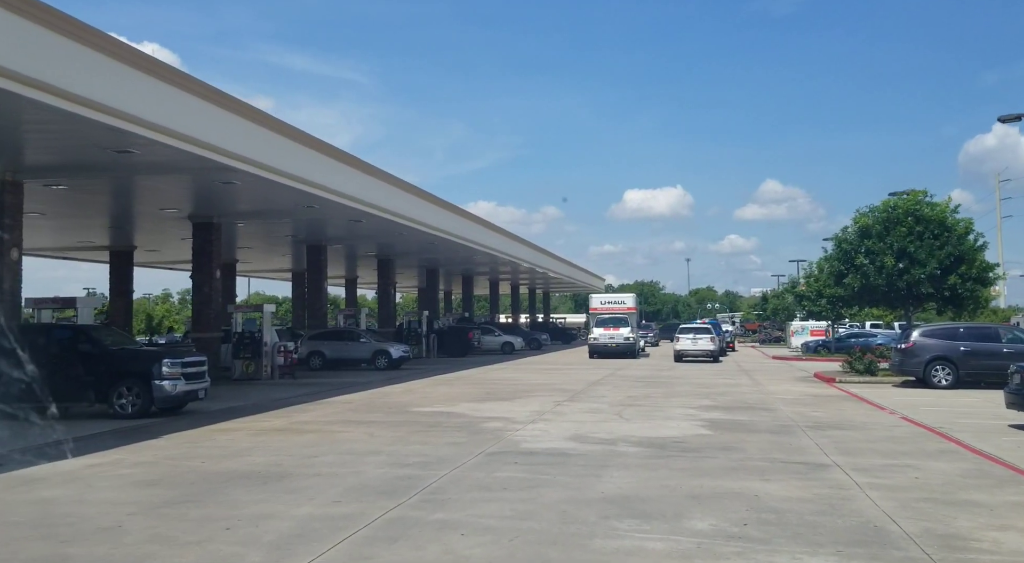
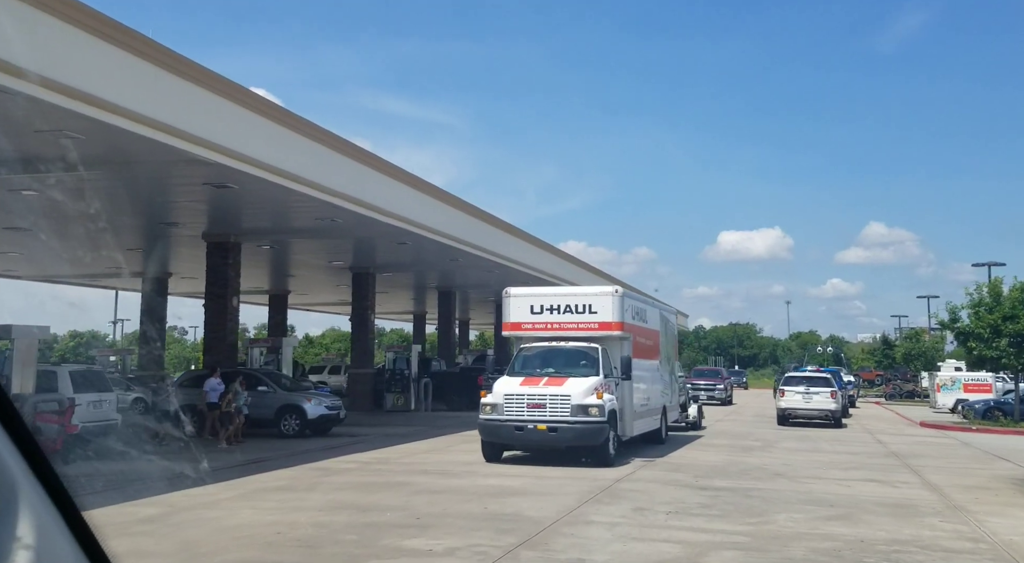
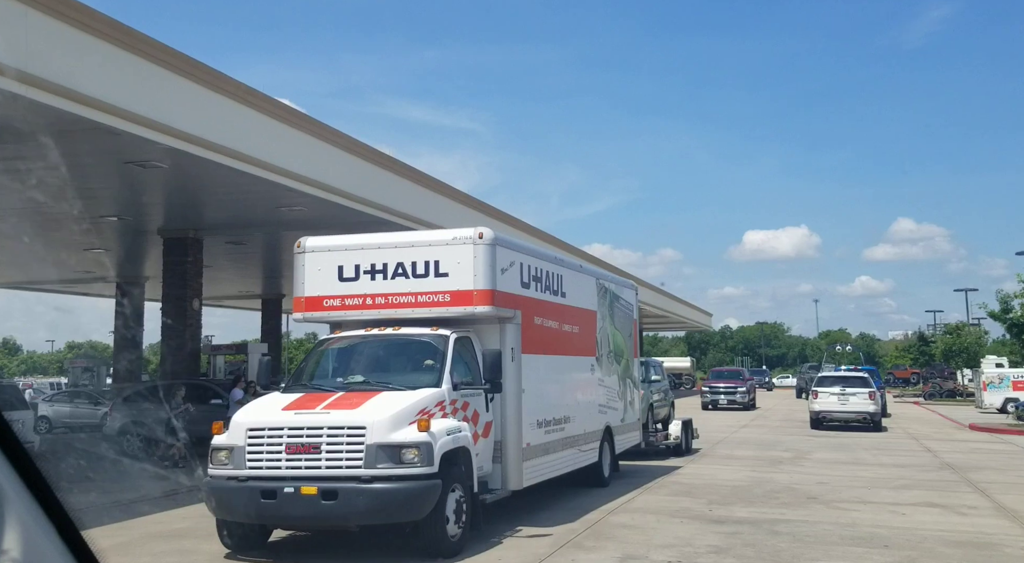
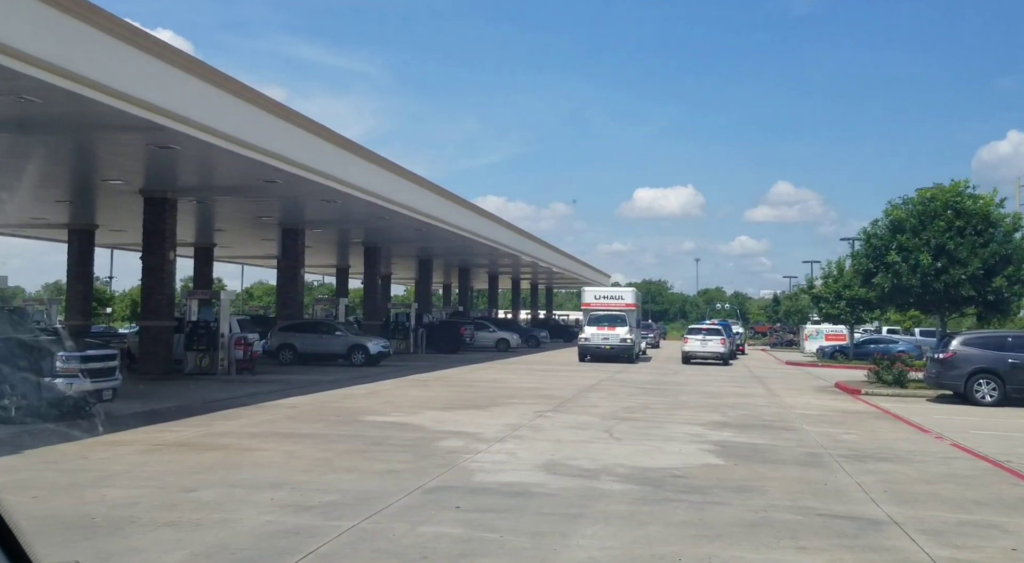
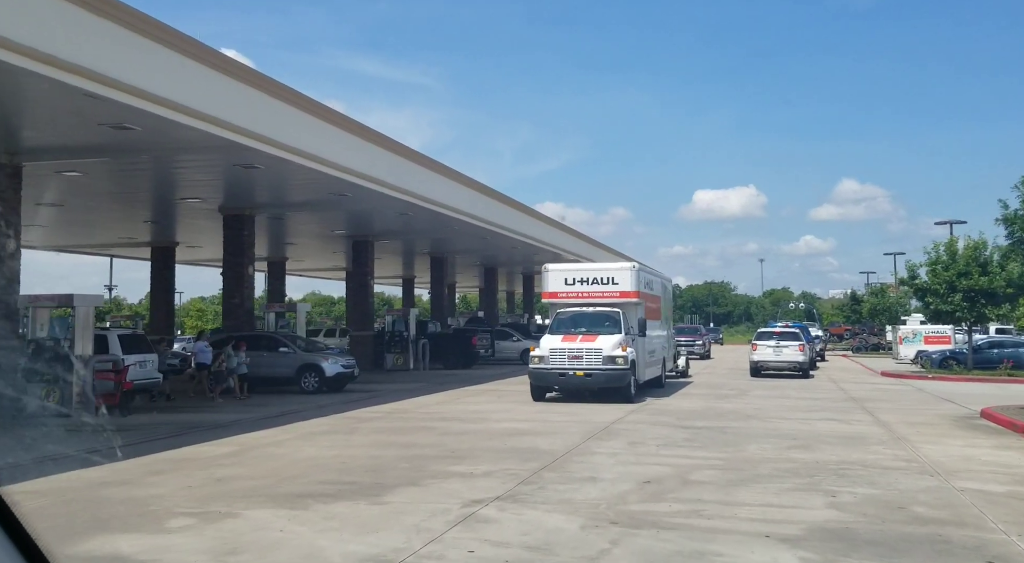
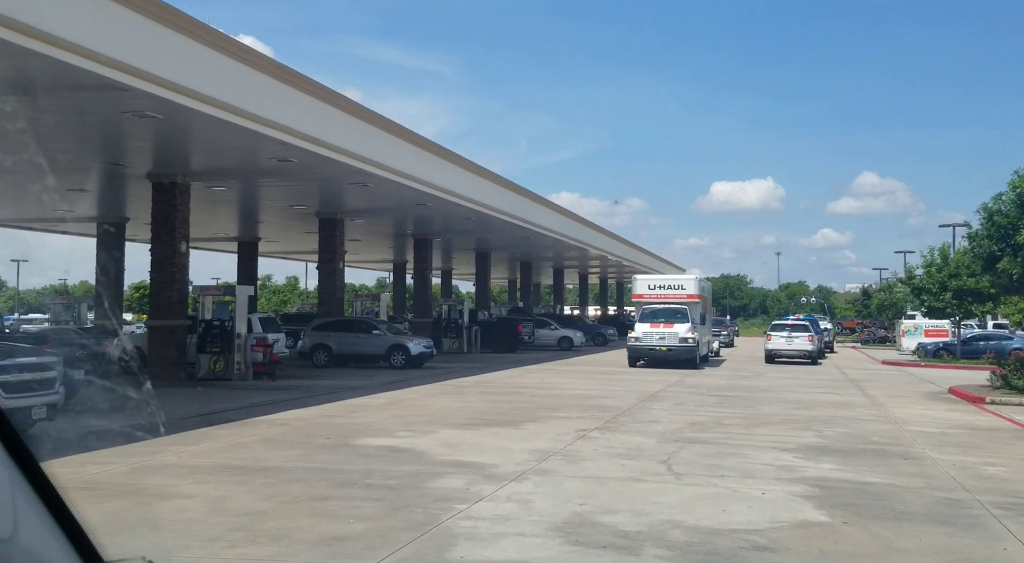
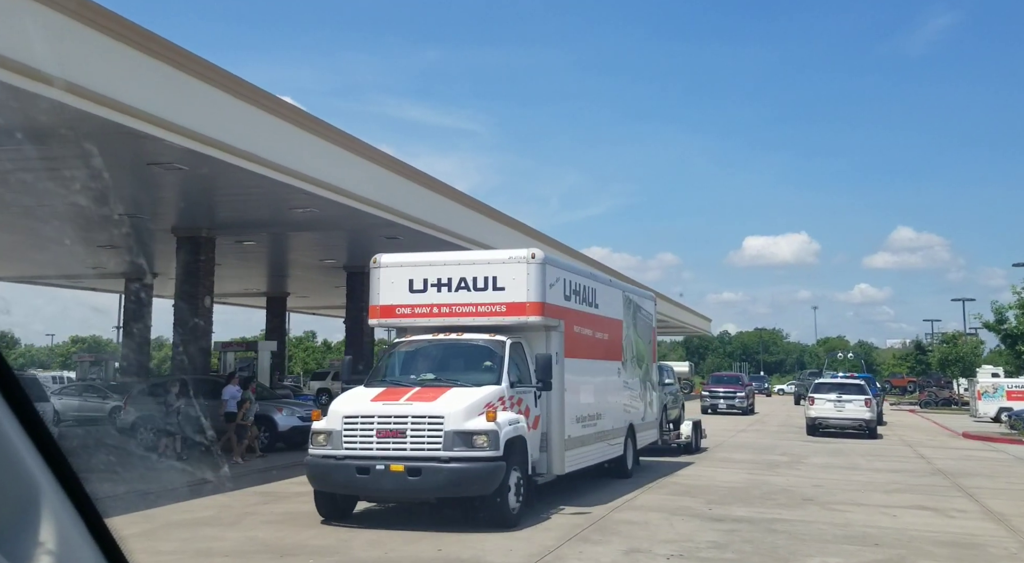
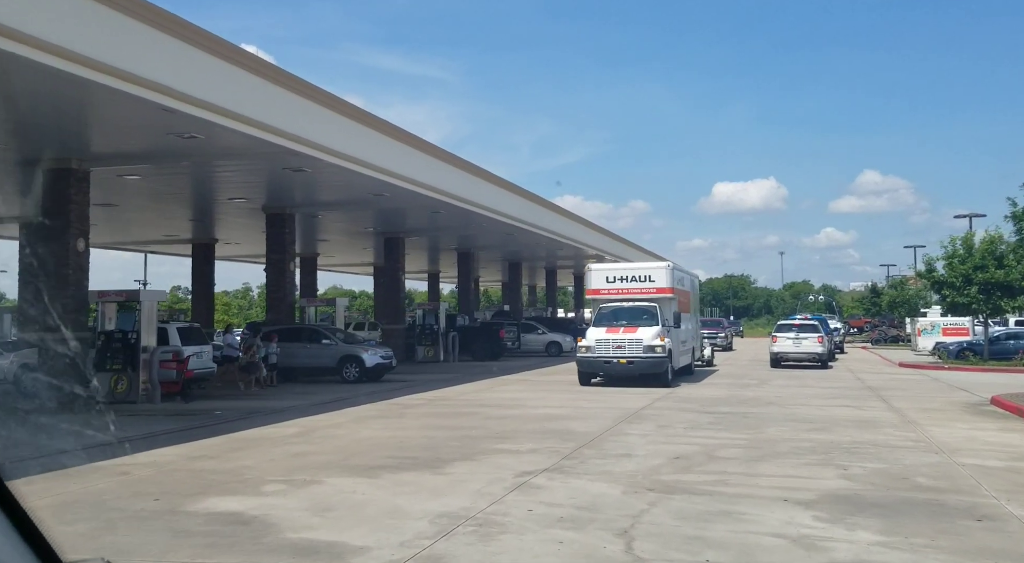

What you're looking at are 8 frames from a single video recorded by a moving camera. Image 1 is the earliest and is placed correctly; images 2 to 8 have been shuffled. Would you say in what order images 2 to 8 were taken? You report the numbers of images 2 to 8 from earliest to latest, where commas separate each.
4, 6, 8, 5, 2, 7, 3
